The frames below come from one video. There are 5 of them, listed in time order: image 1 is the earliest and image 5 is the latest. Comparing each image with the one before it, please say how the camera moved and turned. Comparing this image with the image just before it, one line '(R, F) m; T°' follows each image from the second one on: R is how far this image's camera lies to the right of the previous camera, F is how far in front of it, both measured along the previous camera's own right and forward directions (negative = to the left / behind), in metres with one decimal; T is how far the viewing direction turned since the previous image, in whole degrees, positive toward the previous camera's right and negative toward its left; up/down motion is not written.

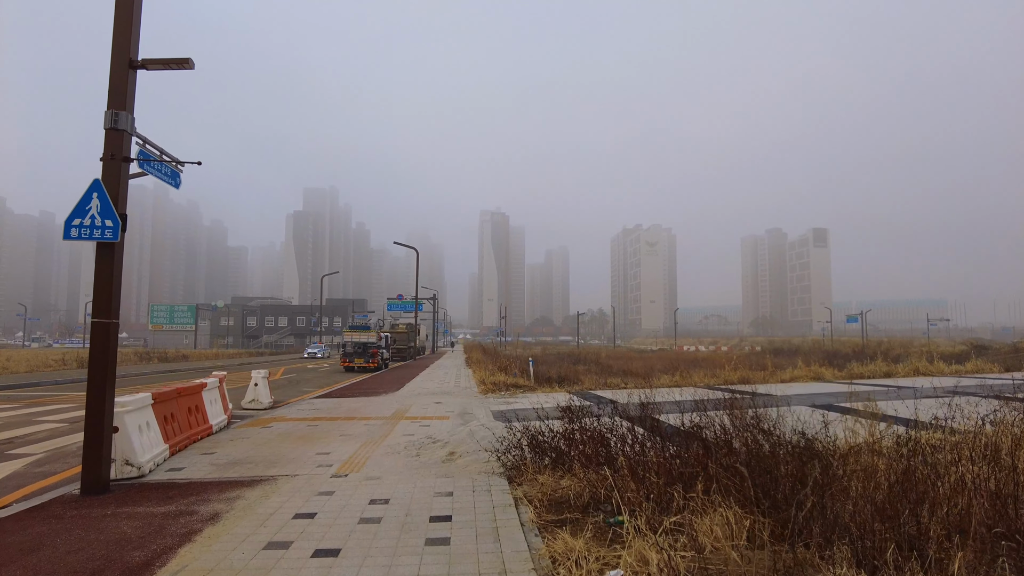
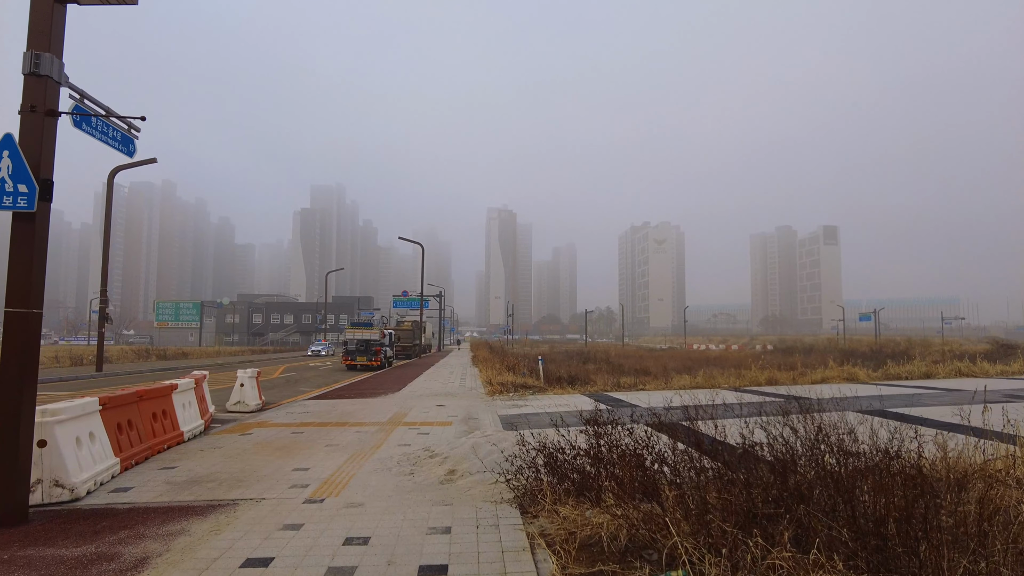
(0.0, +1.2) m; -1°
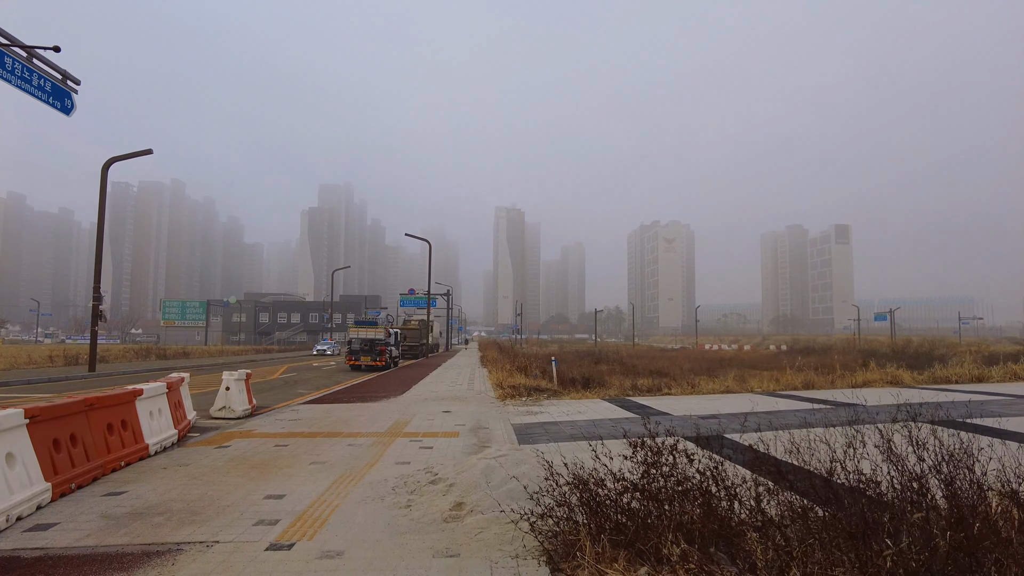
(-0.1, +1.2) m; -1°
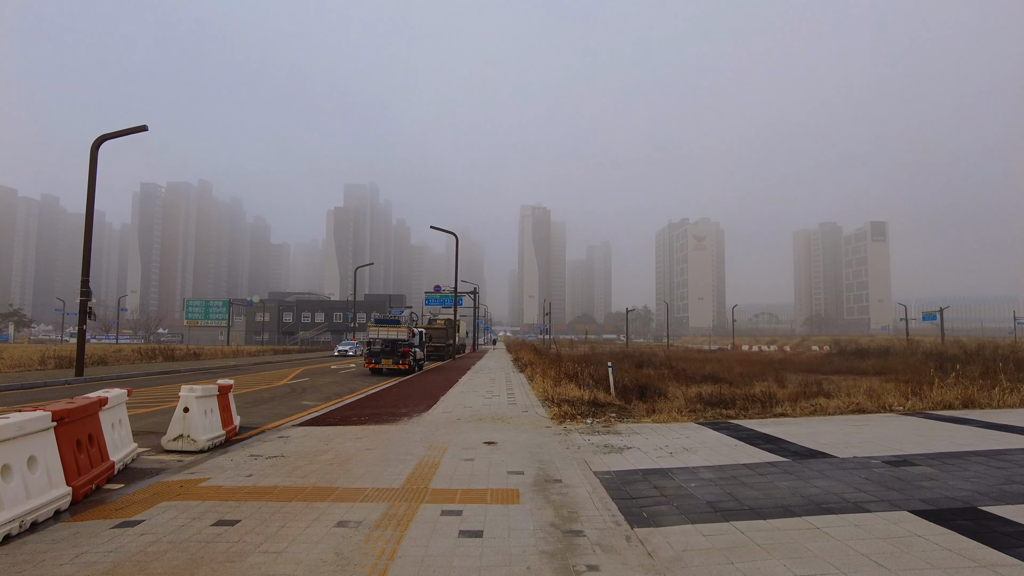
(-0.6, +3.4) m; -2°
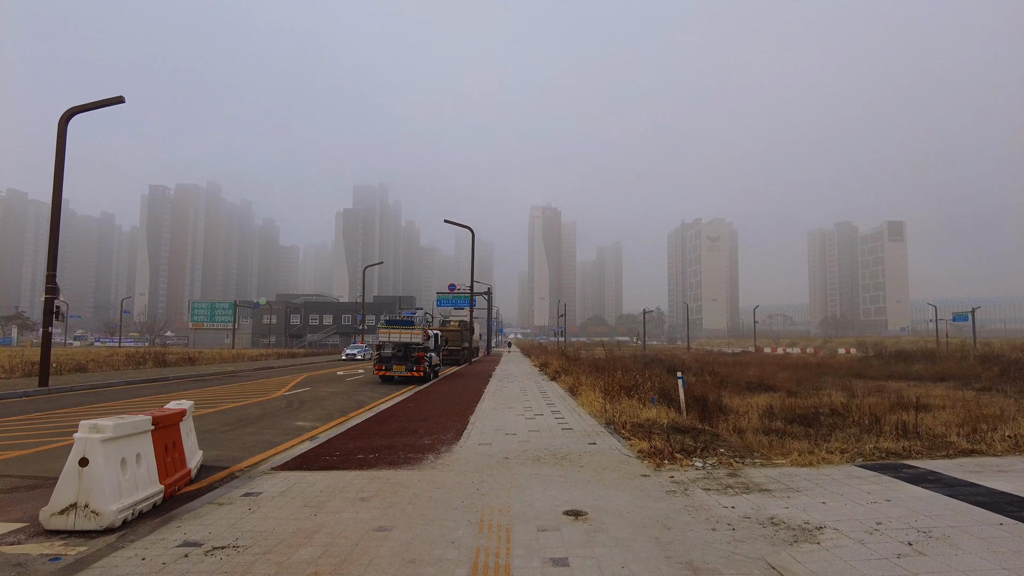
(-0.7, +3.2) m; -1°
